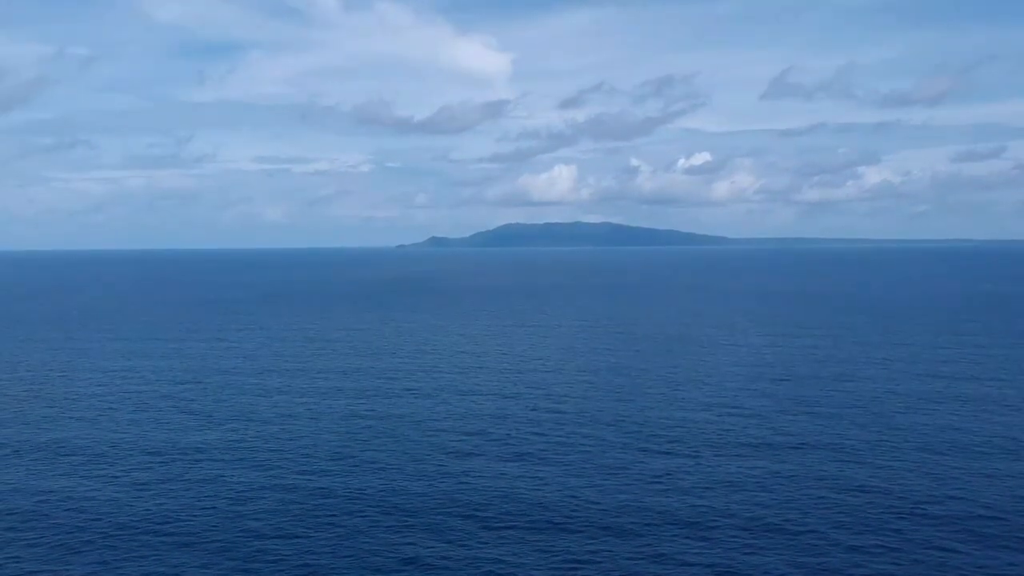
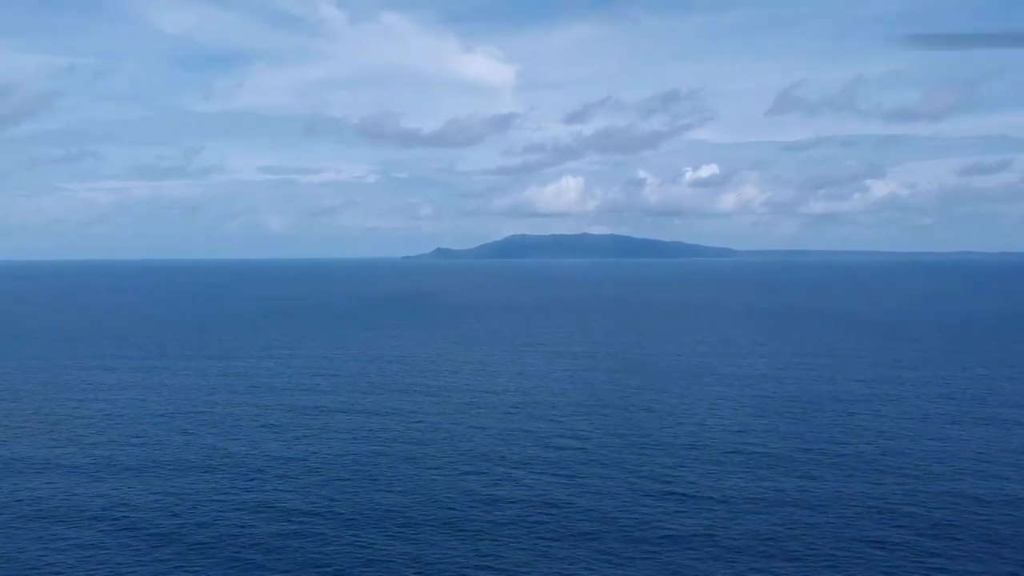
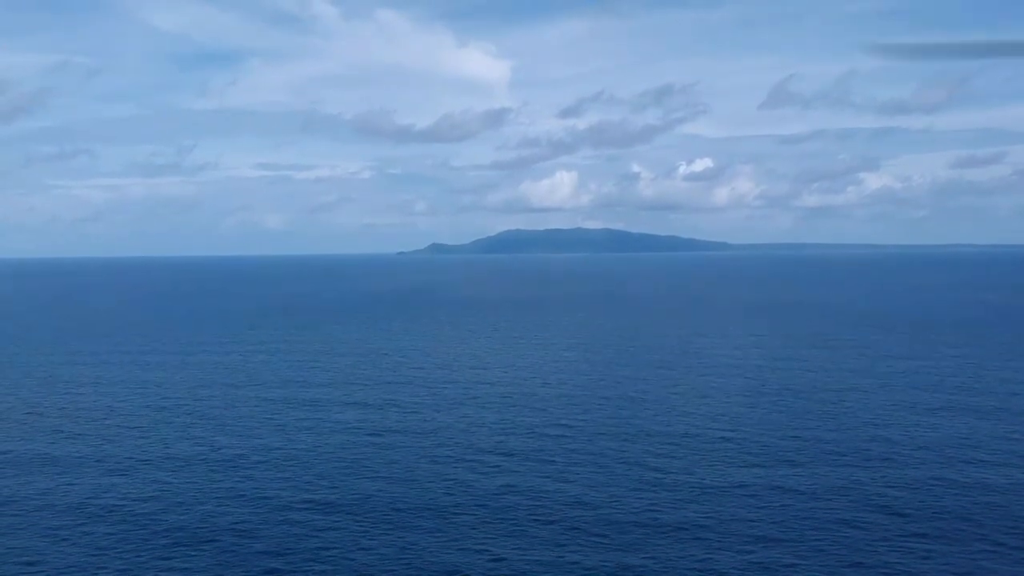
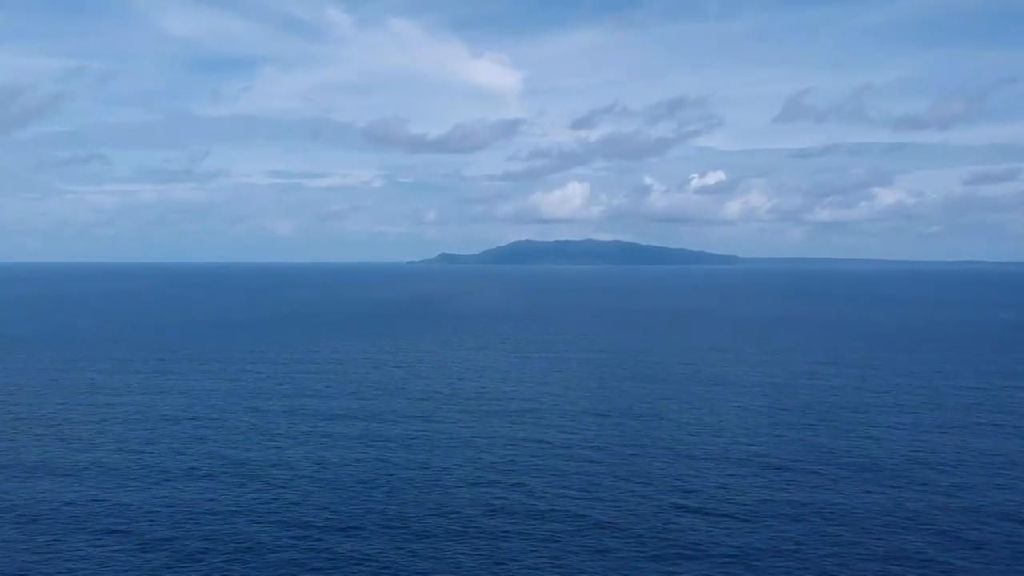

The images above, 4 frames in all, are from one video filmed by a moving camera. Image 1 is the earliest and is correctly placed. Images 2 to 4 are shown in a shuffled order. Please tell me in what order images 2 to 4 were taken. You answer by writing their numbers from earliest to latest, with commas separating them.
3, 2, 4
